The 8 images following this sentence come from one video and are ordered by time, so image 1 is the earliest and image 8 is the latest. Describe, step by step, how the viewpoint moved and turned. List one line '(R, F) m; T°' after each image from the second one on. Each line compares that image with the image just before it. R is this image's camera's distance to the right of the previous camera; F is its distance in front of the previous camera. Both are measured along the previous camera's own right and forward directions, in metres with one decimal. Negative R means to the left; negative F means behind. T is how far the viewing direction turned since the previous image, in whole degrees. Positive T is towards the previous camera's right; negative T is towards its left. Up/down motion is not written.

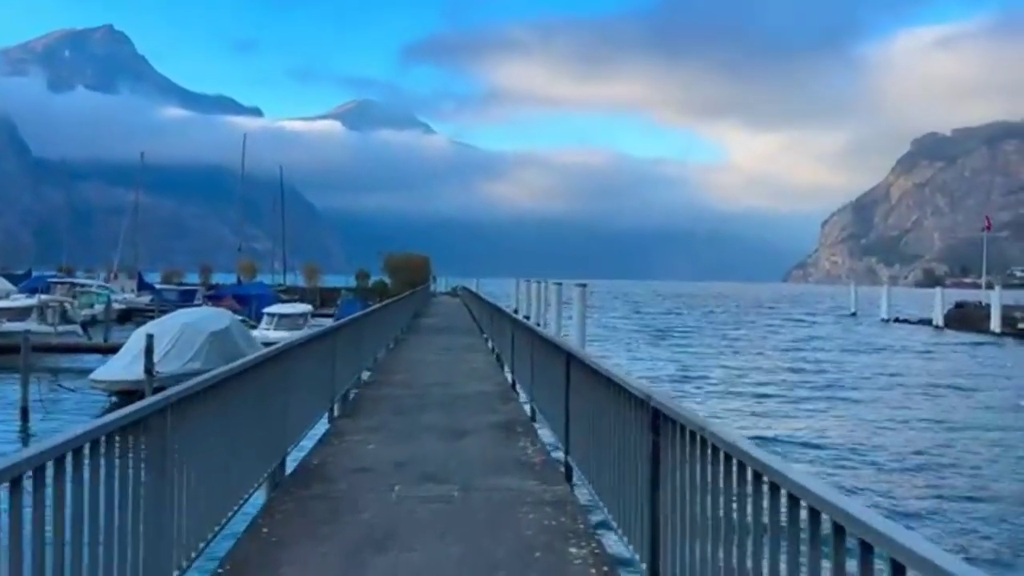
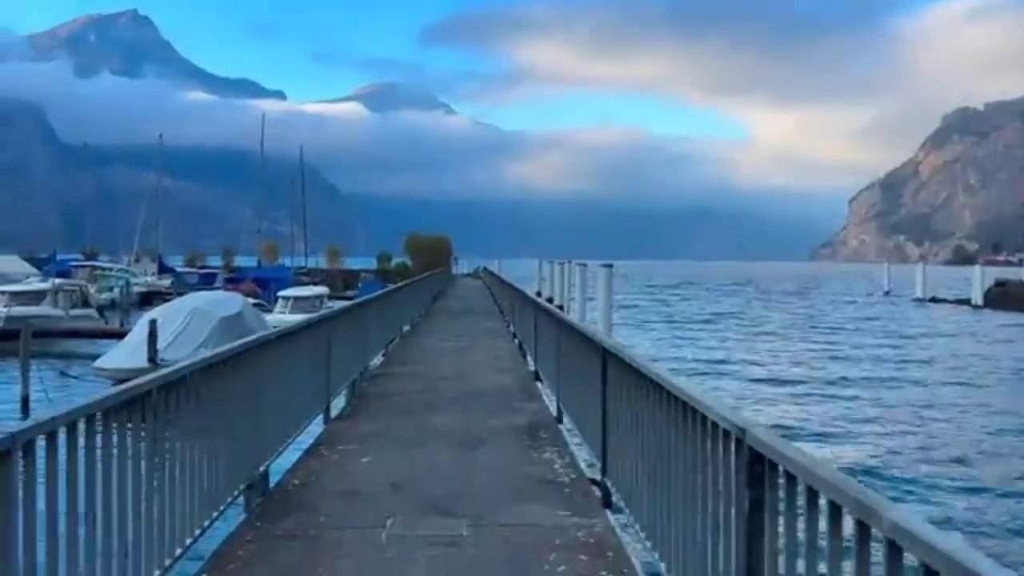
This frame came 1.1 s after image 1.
(0.0, +1.4) m; -2°
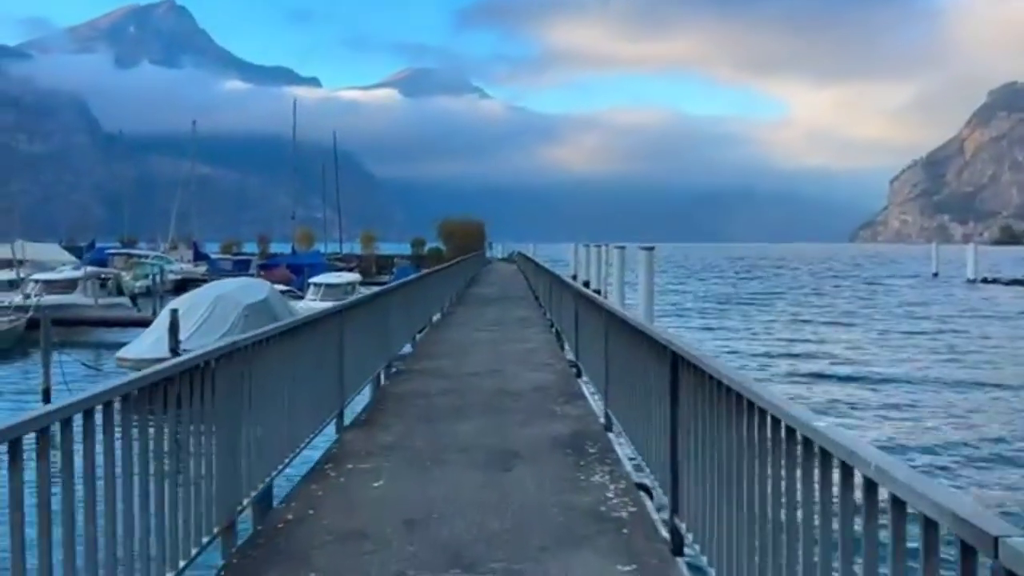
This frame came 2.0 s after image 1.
(0.0, +1.2) m; -2°
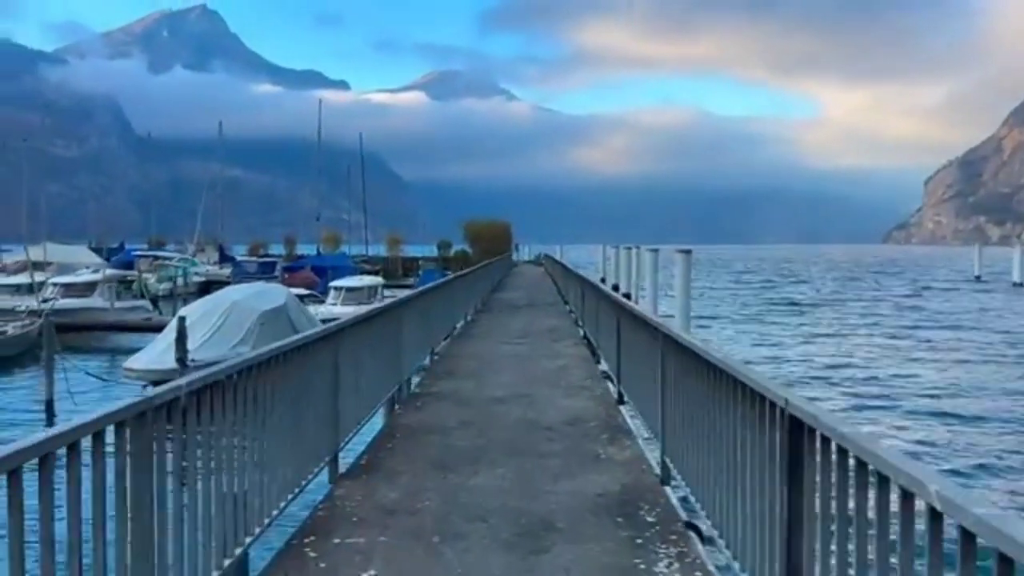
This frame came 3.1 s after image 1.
(-0.1, +1.4) m; -2°
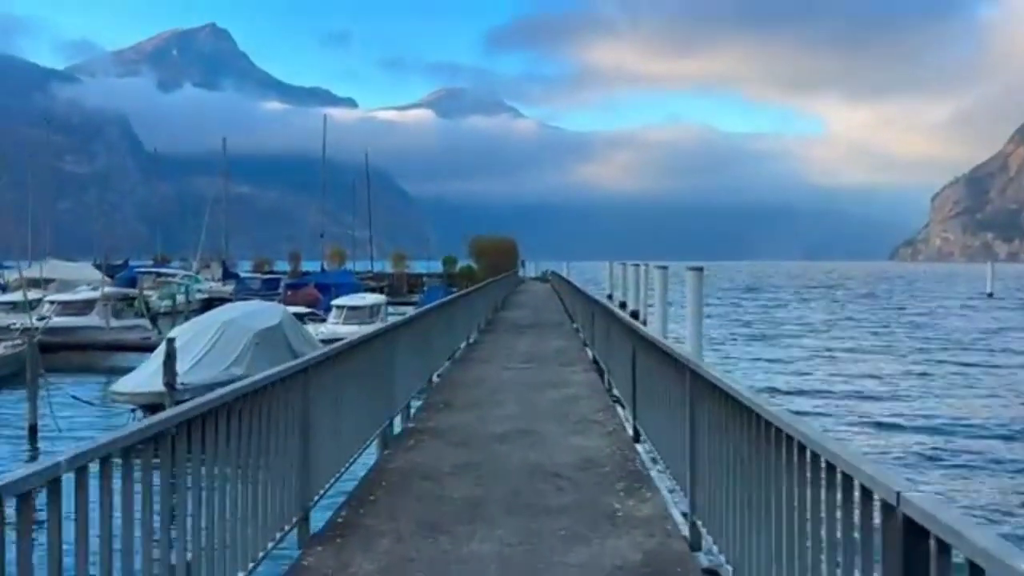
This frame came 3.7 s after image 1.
(0.0, +0.9) m; 0°
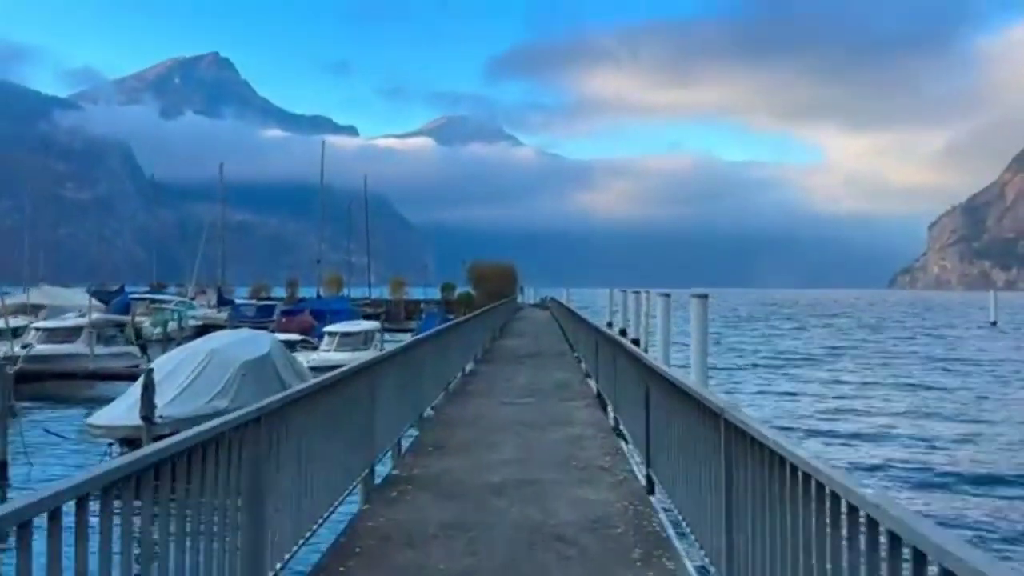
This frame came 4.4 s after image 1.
(0.0, +0.9) m; 0°
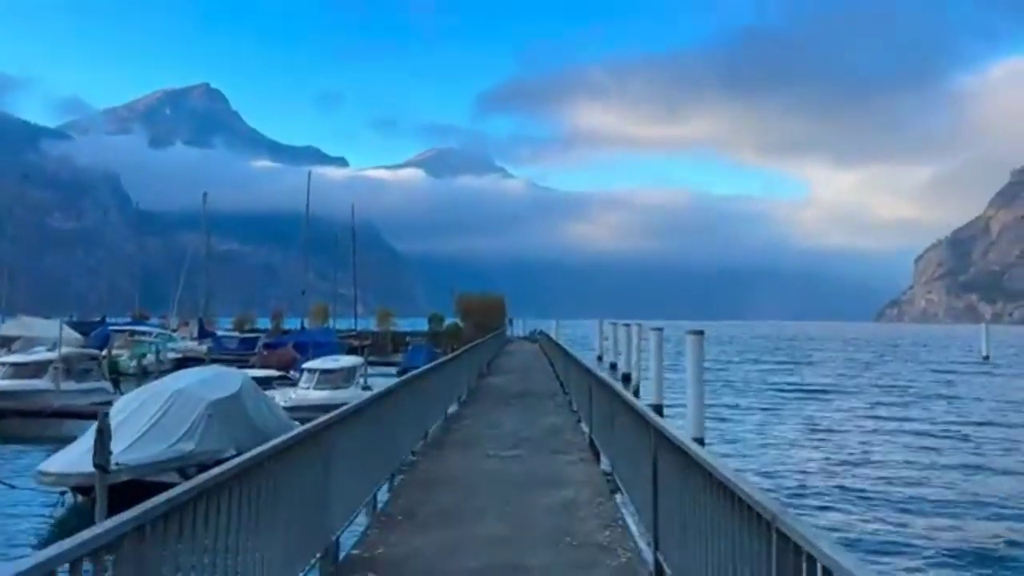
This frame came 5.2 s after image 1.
(0.0, +1.2) m; +1°
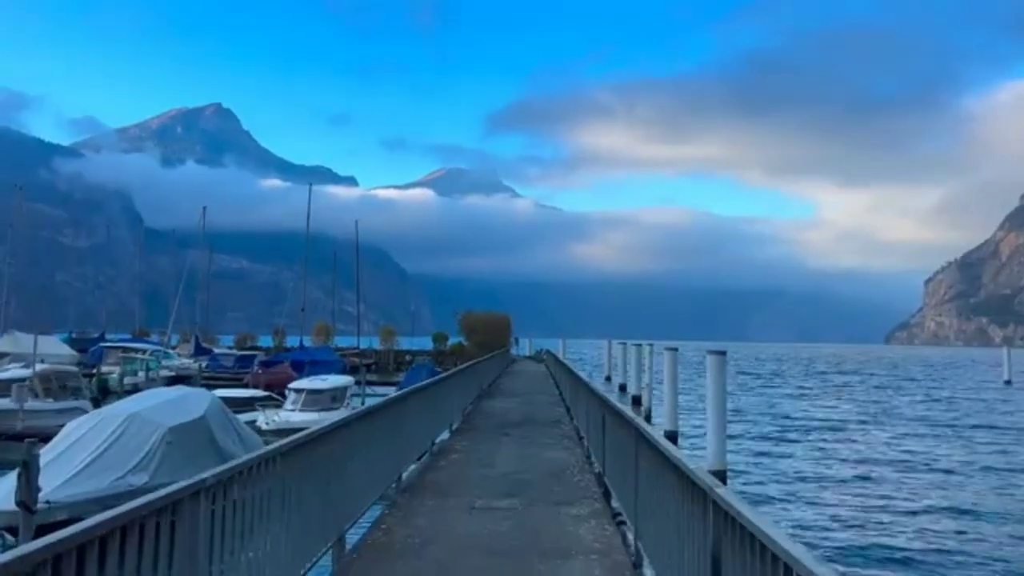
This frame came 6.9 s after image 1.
(+0.2, +2.3) m; -1°
